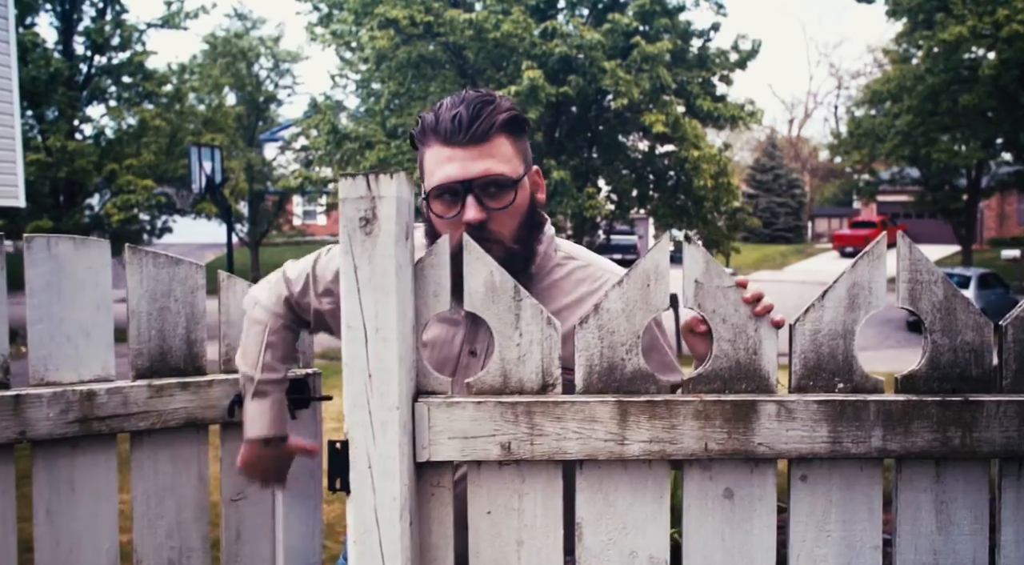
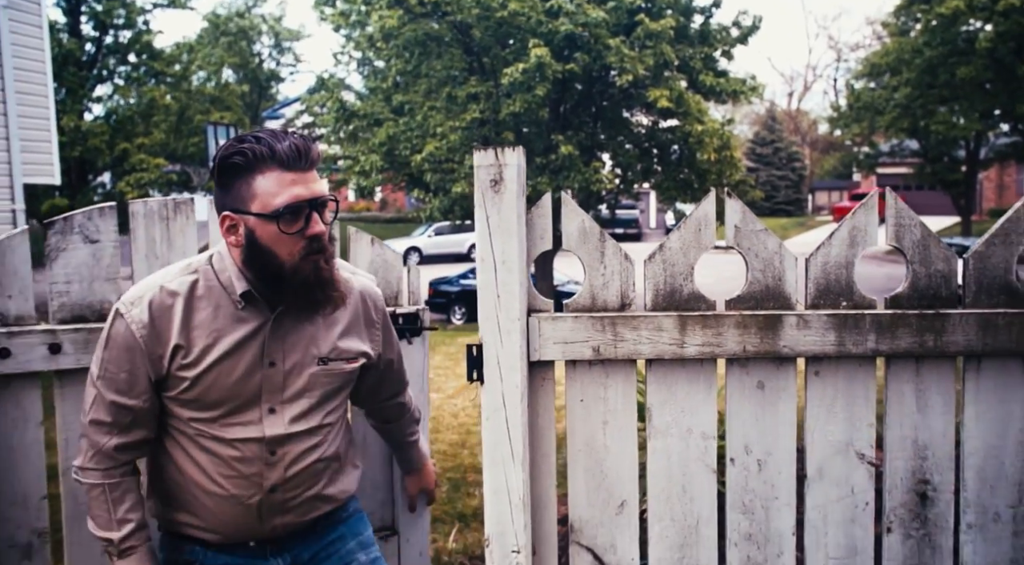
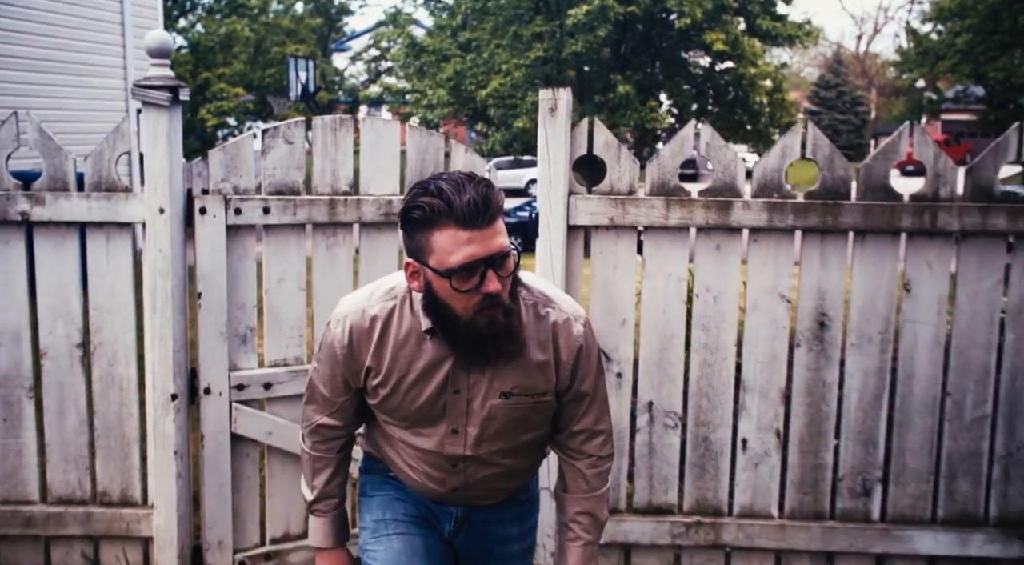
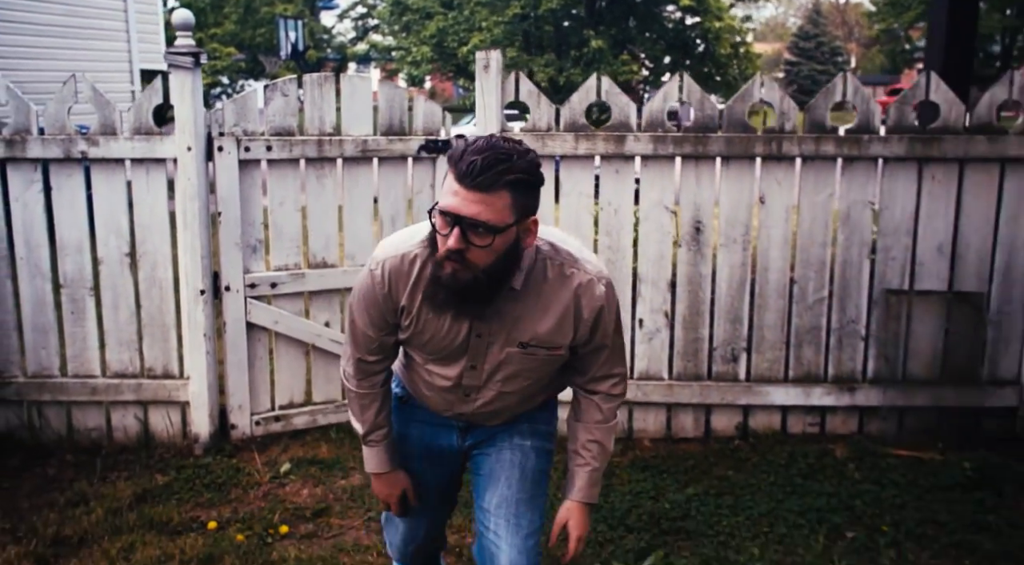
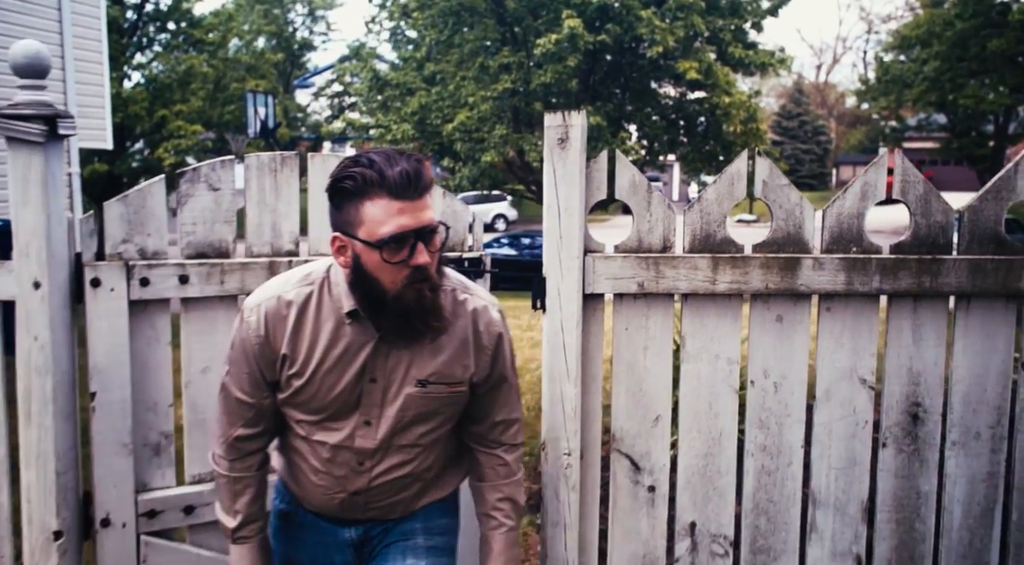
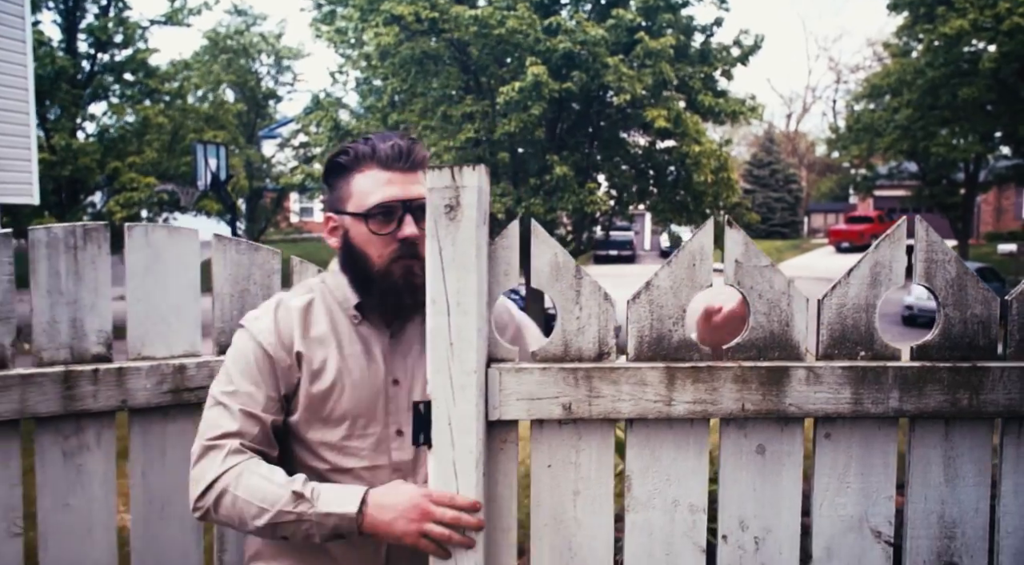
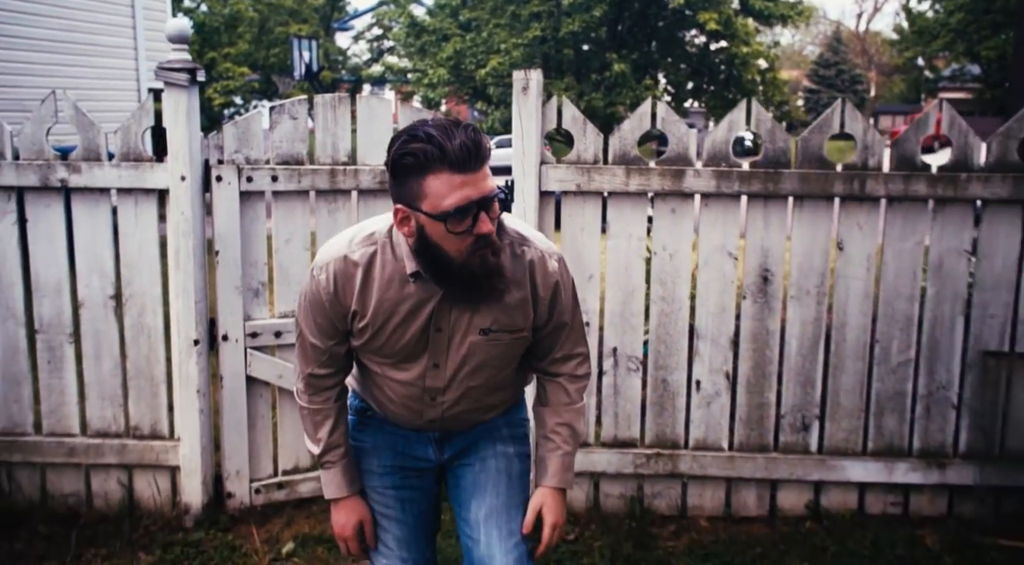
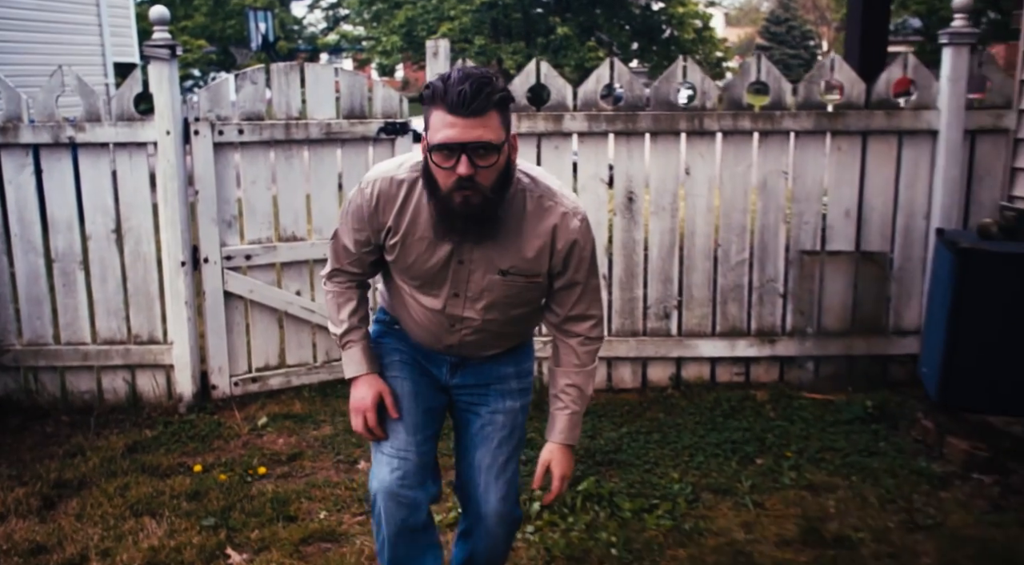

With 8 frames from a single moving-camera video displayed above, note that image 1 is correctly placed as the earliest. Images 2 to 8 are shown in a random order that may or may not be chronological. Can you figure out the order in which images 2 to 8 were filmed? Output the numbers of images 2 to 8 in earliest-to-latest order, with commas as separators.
6, 2, 5, 3, 7, 4, 8
